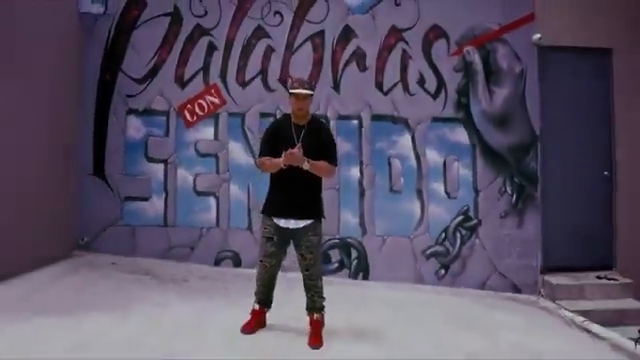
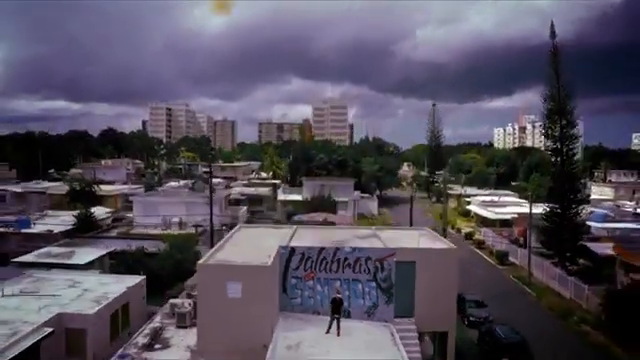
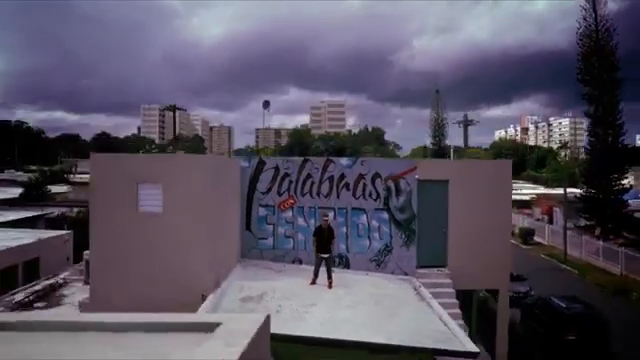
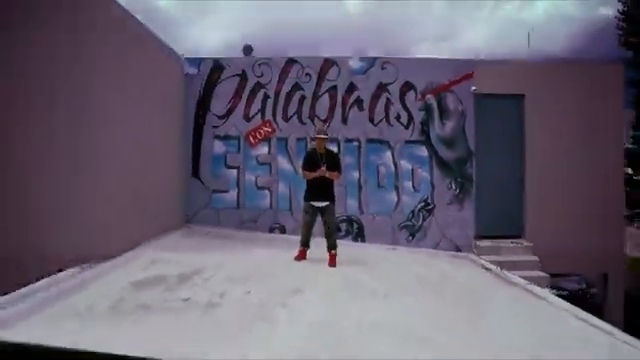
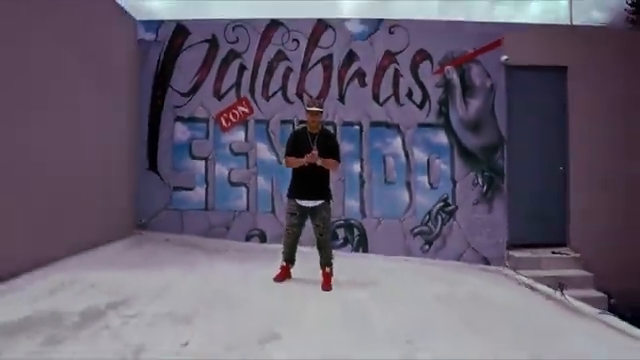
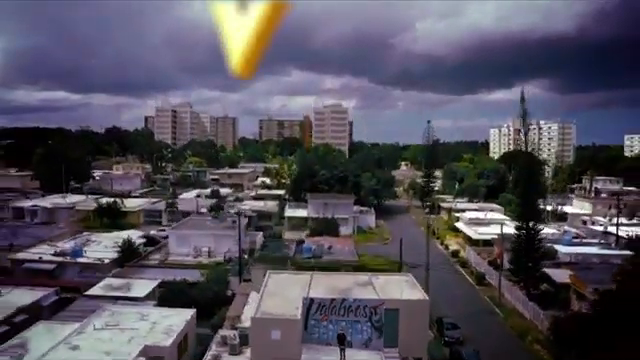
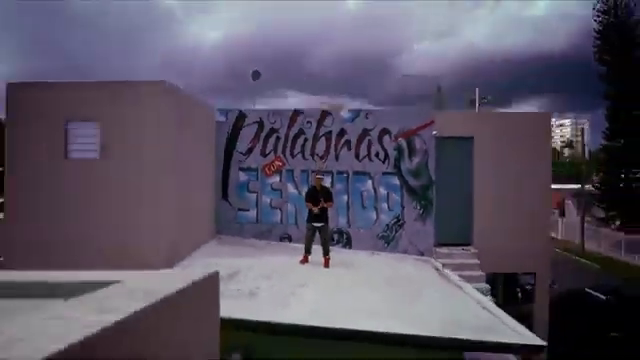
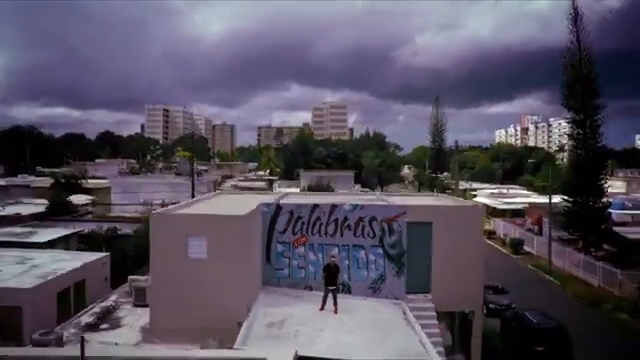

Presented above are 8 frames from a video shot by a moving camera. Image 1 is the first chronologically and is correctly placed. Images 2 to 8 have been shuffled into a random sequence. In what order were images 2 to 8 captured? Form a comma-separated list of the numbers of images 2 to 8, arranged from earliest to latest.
5, 4, 7, 3, 8, 2, 6
